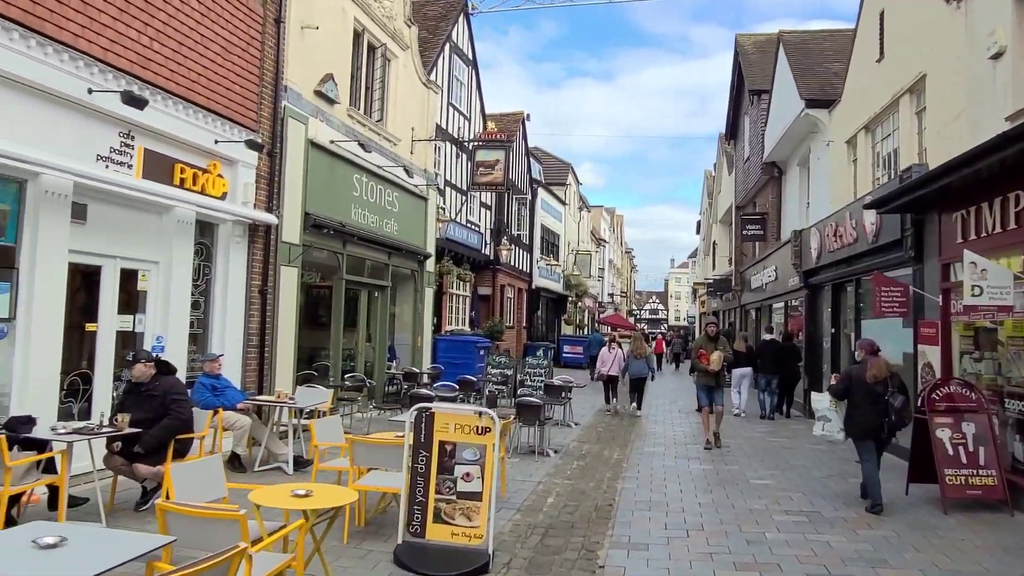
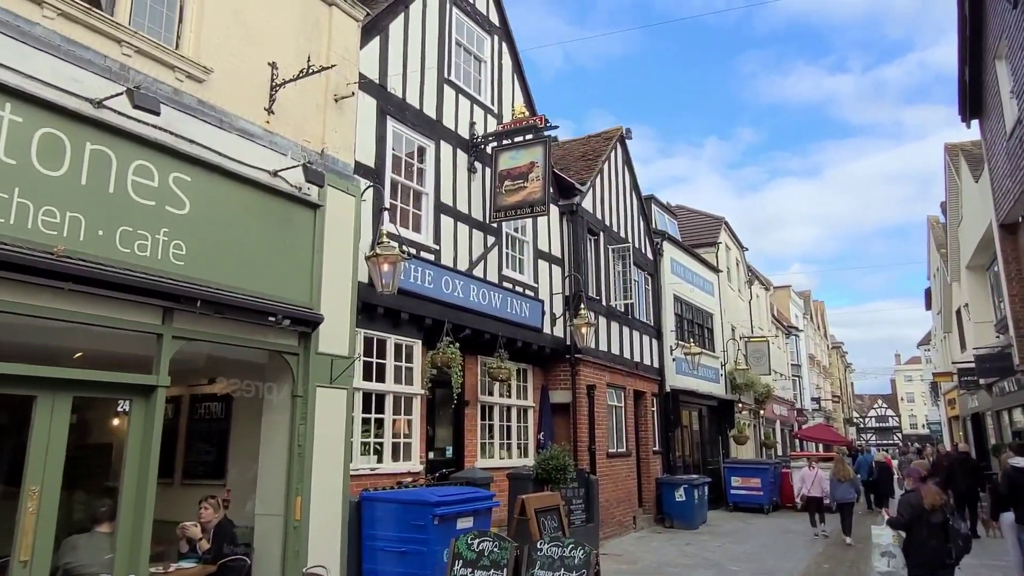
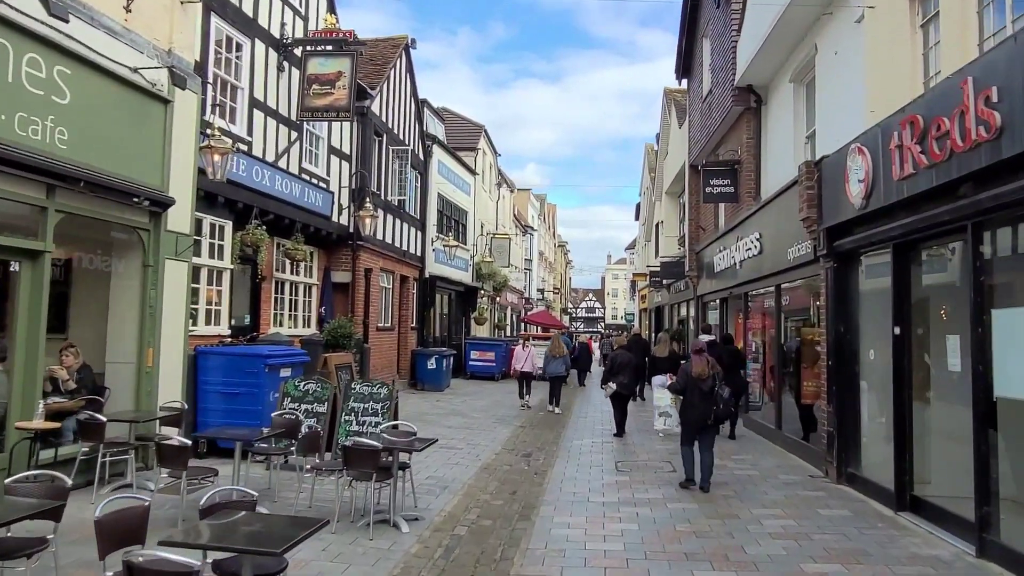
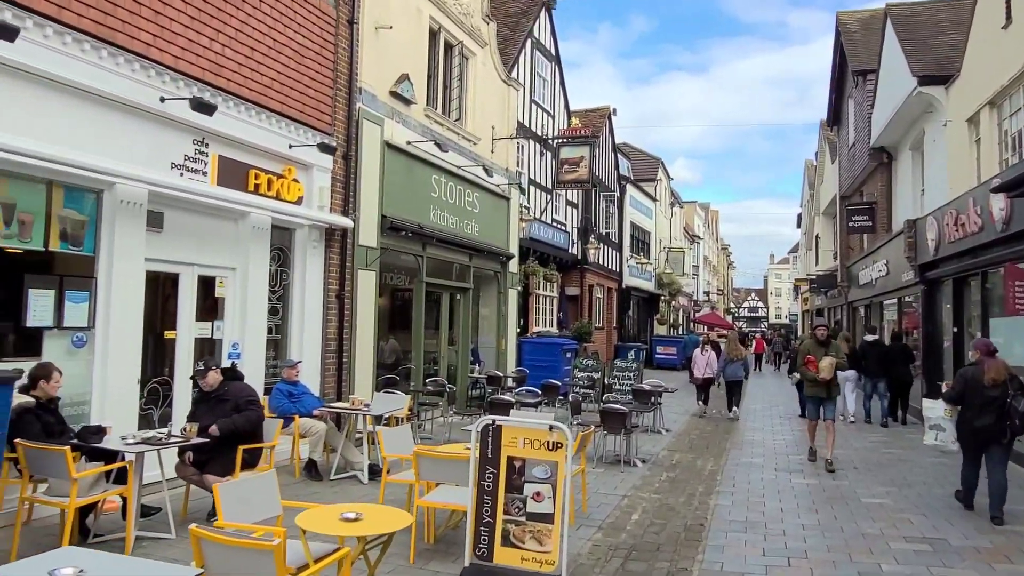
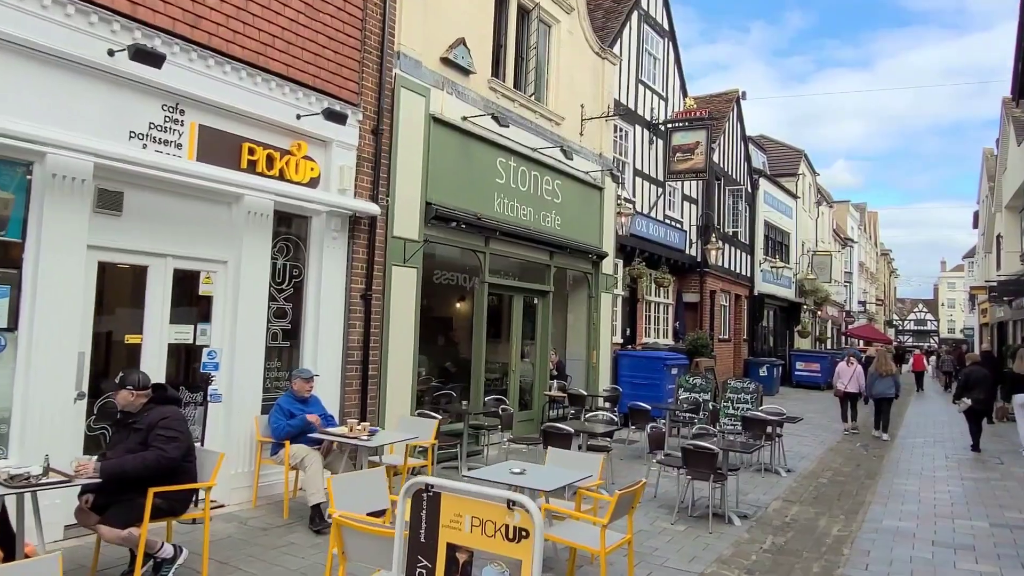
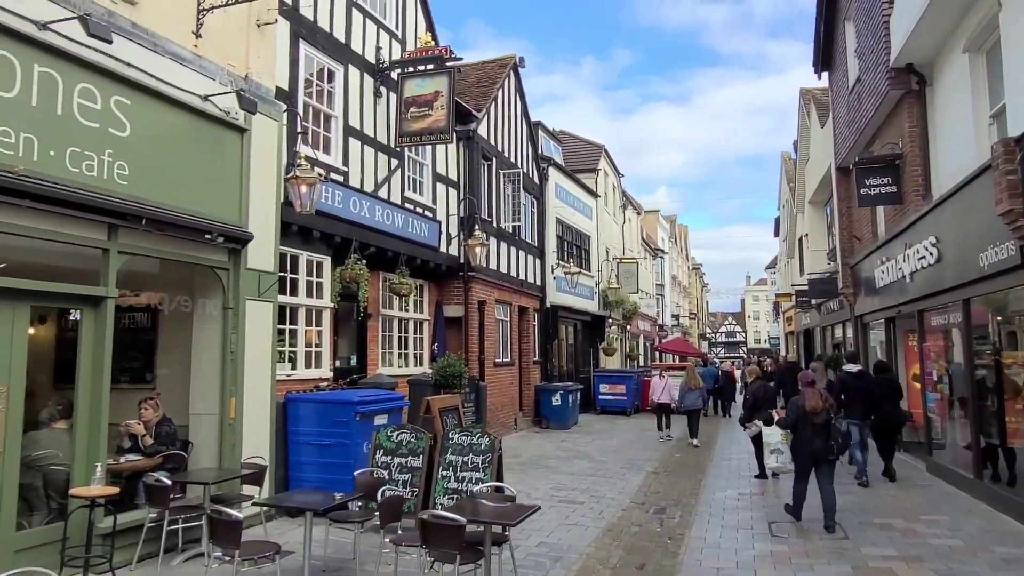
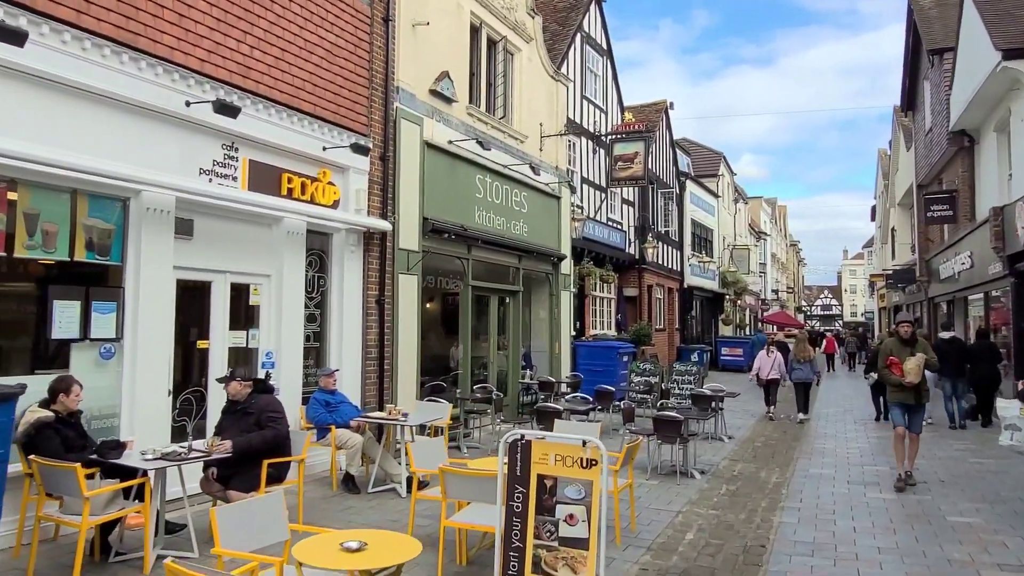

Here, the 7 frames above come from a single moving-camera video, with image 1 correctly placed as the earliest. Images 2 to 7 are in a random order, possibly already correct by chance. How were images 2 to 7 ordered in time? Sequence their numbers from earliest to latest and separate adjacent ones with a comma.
4, 7, 5, 3, 6, 2
